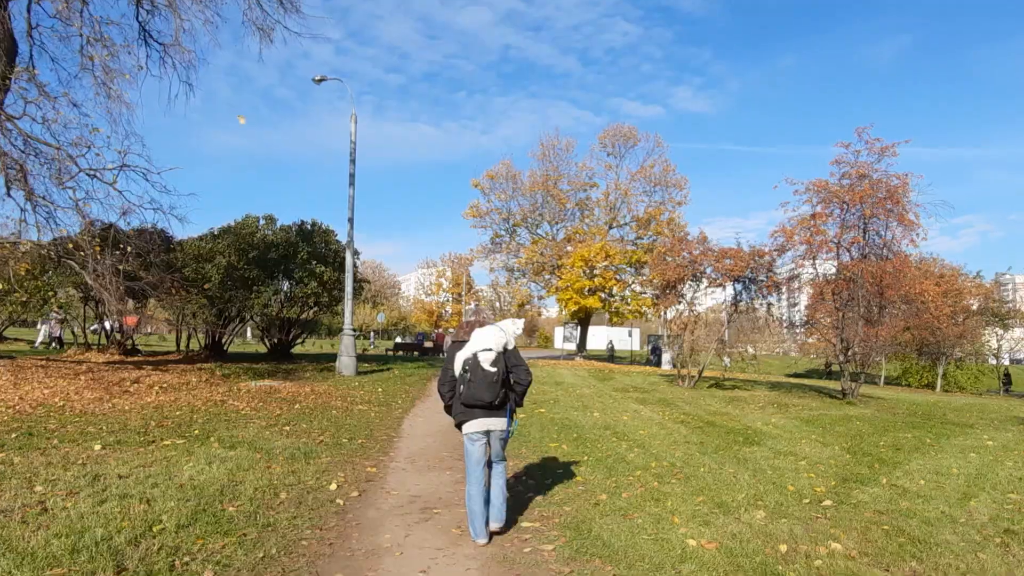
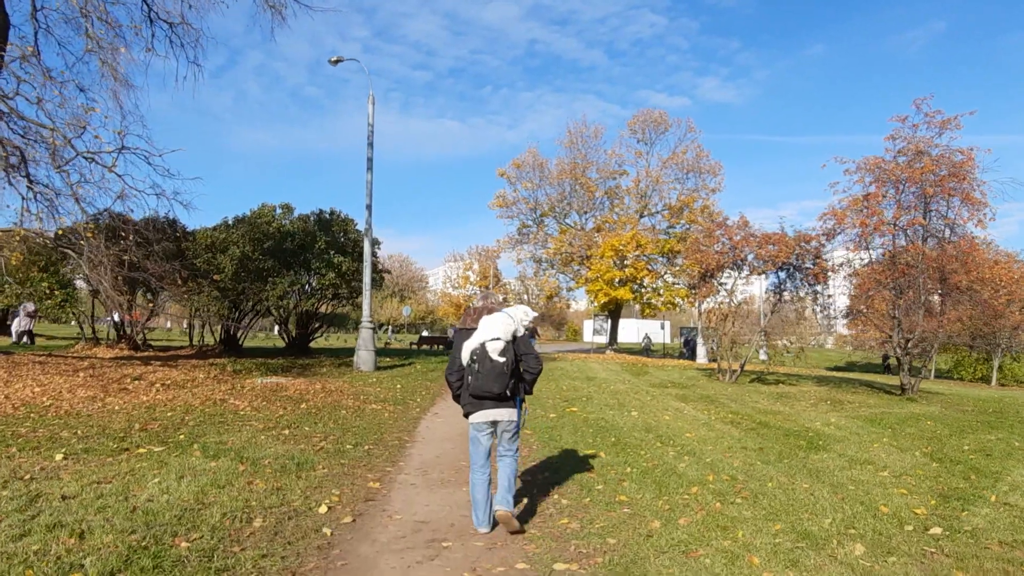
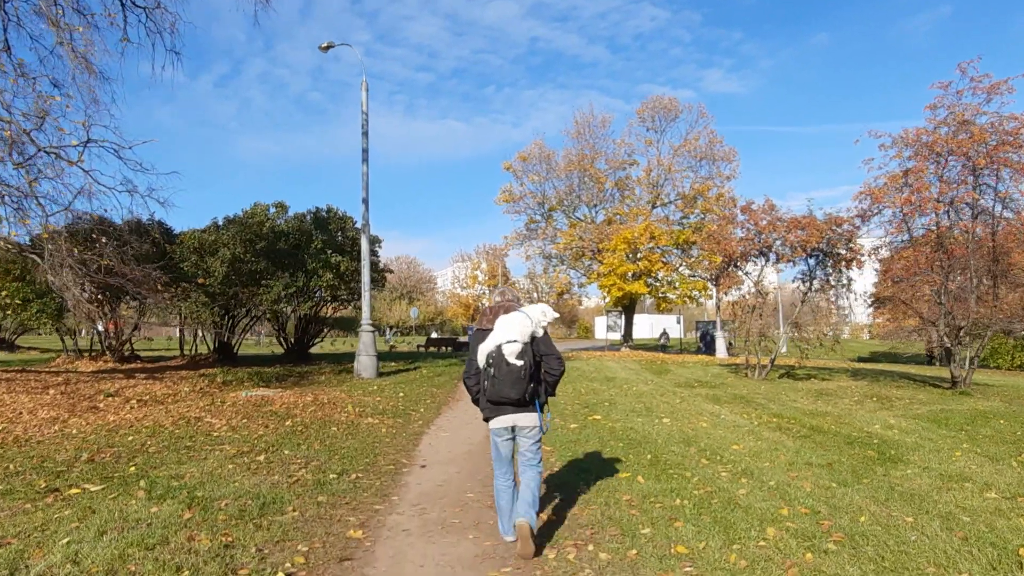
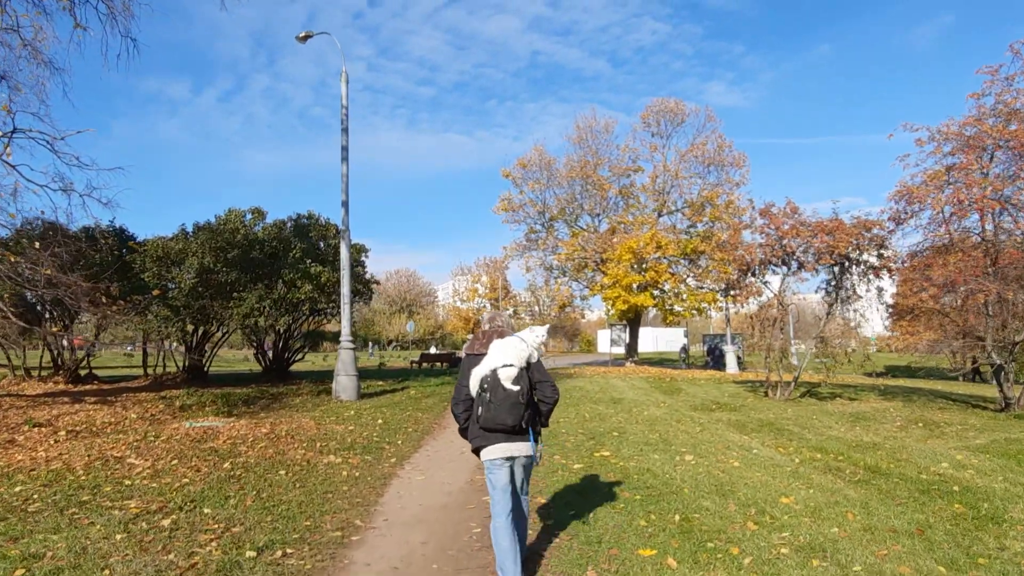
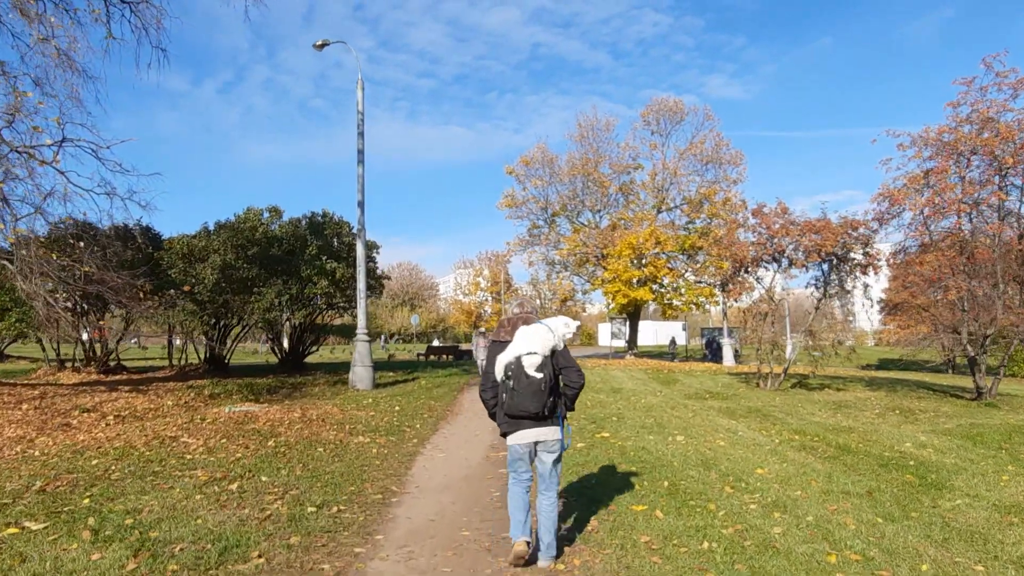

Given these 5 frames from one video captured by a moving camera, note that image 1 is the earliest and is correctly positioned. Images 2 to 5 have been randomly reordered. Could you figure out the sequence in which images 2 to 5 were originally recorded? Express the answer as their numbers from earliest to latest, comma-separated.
2, 3, 5, 4
